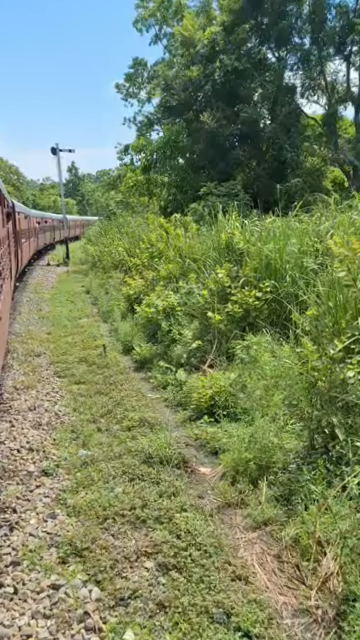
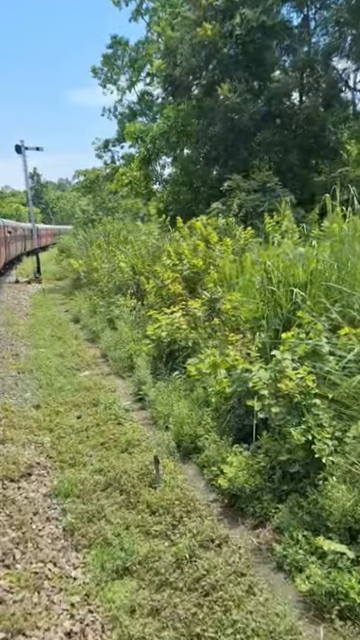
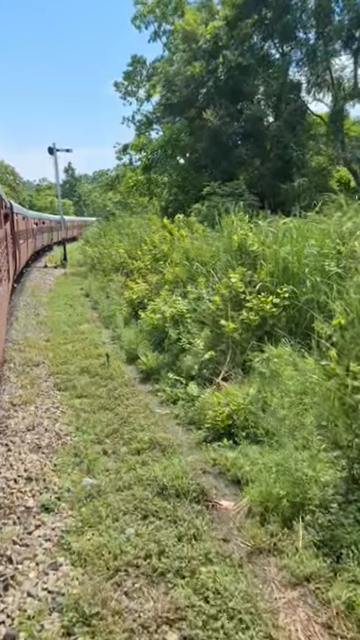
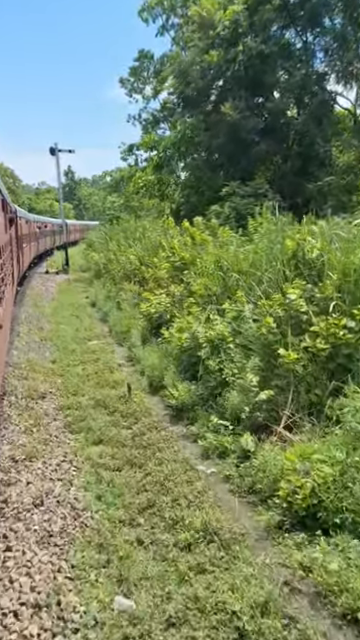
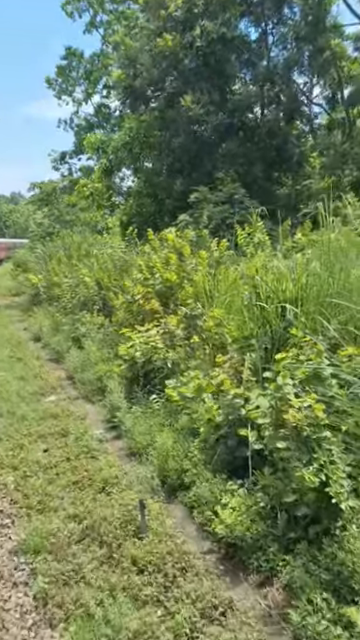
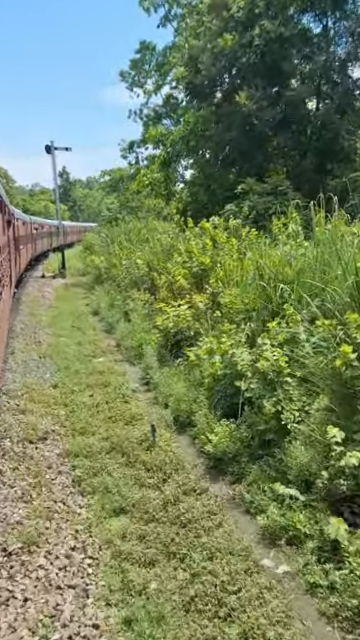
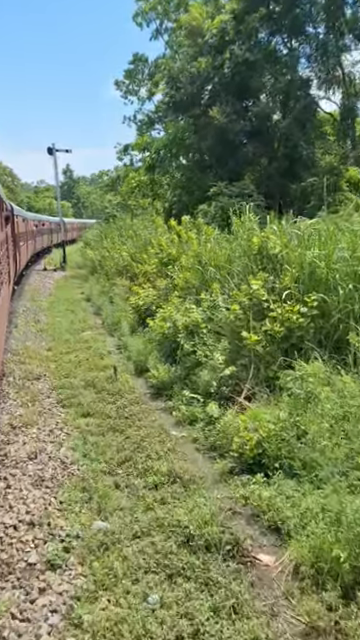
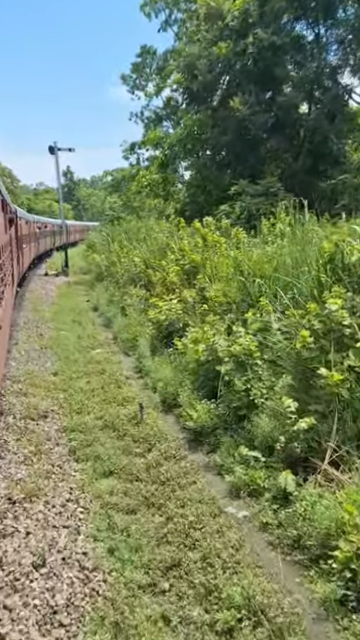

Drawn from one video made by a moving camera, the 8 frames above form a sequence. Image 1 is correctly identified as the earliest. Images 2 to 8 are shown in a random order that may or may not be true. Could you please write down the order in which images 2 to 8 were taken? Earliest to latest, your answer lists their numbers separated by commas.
3, 7, 4, 8, 6, 2, 5
